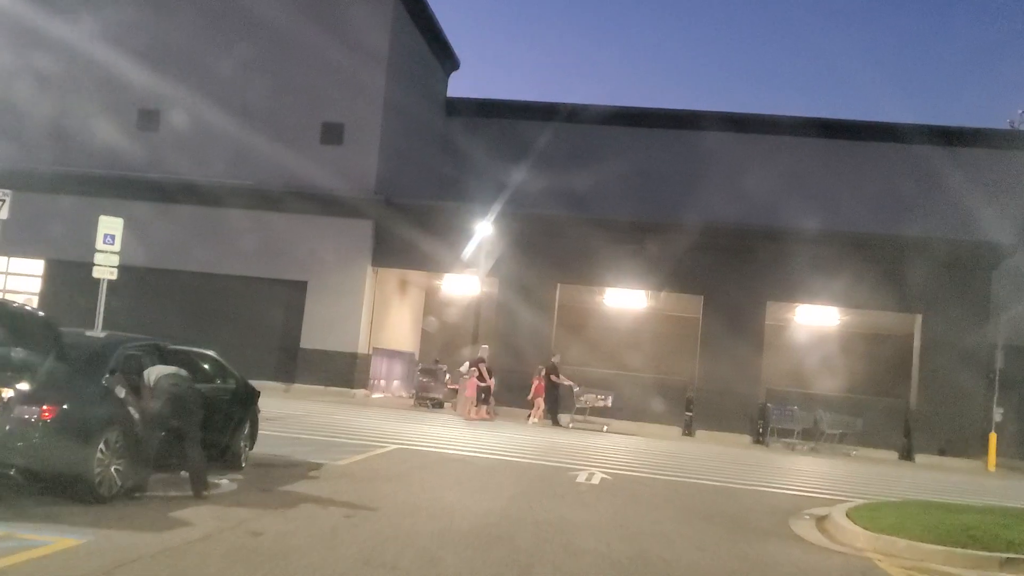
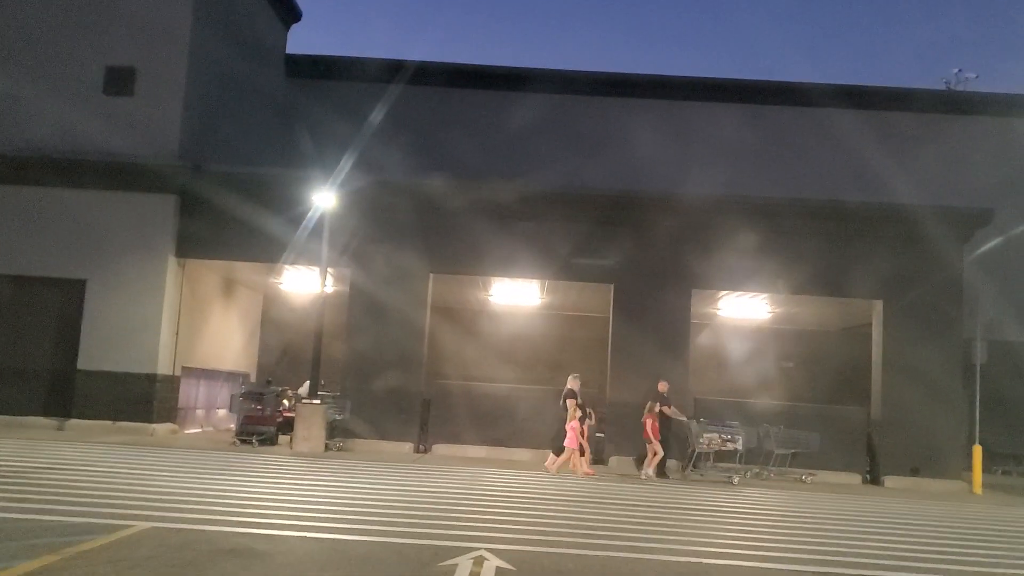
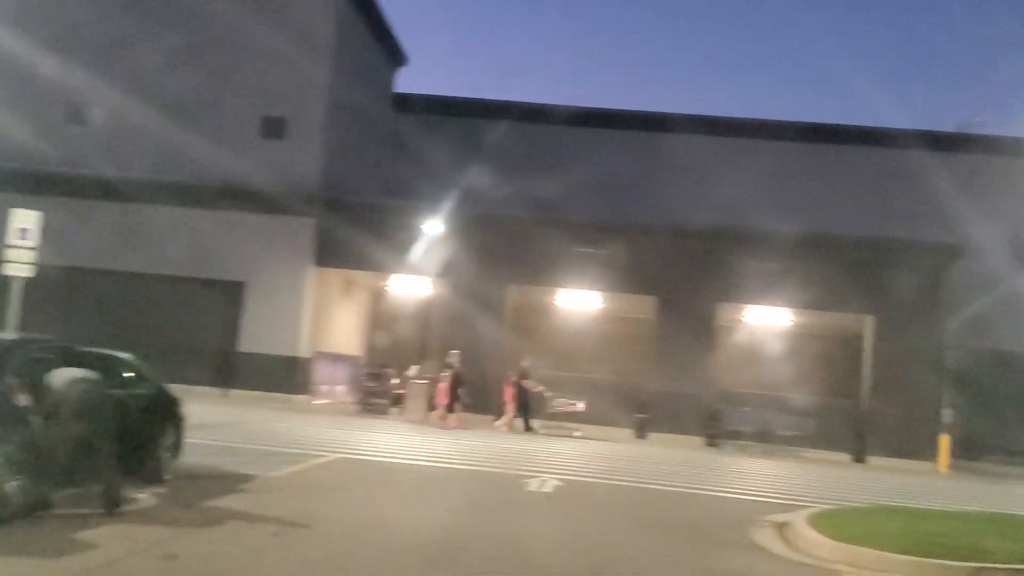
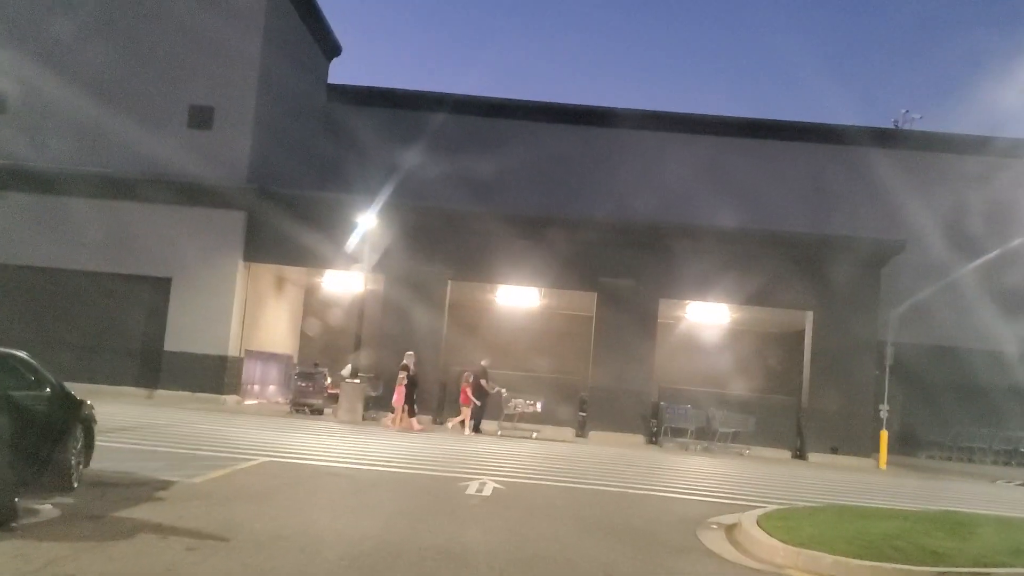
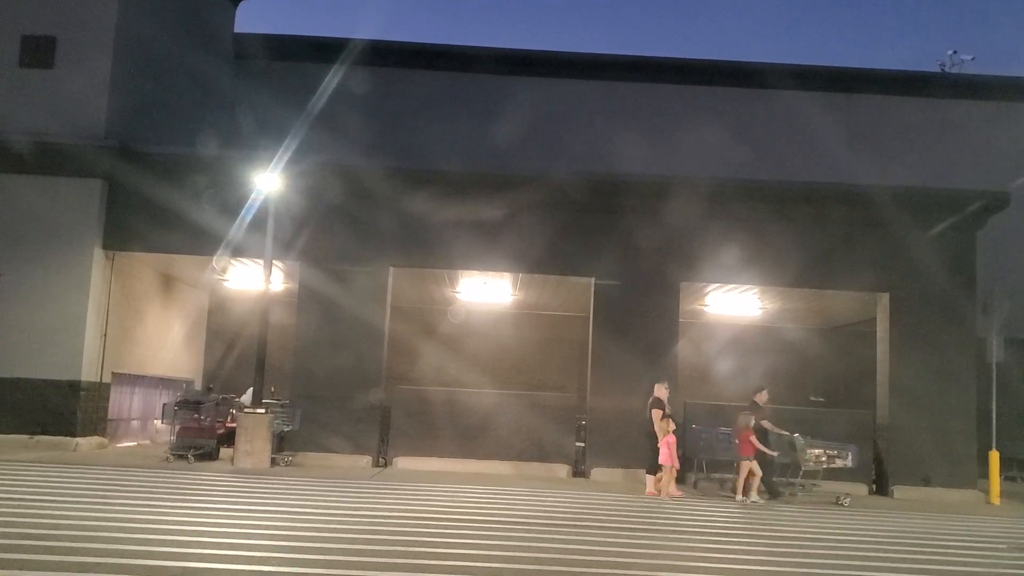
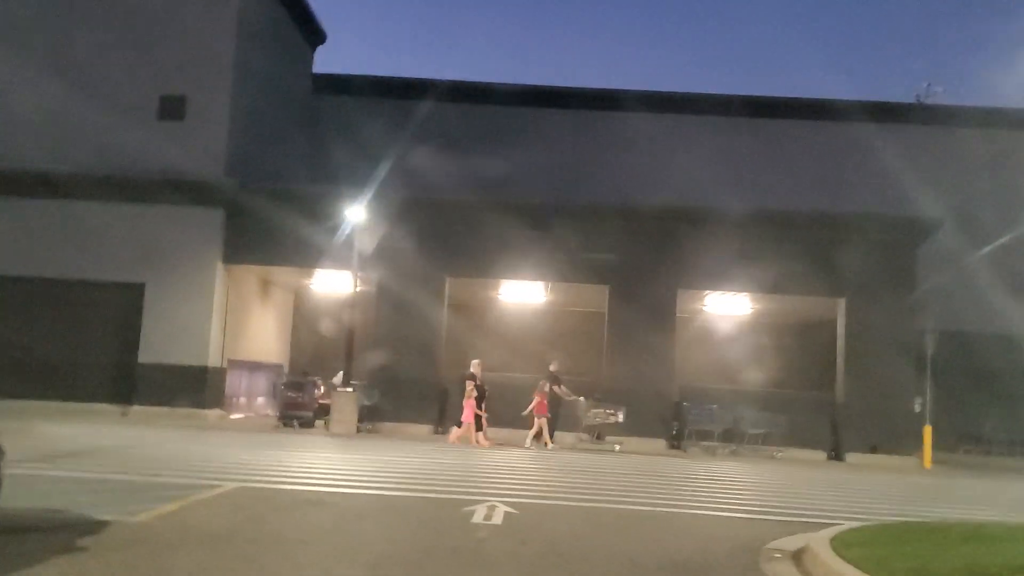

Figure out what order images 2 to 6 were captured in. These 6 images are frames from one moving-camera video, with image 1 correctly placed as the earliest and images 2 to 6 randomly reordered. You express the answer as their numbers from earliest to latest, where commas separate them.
3, 4, 6, 2, 5
